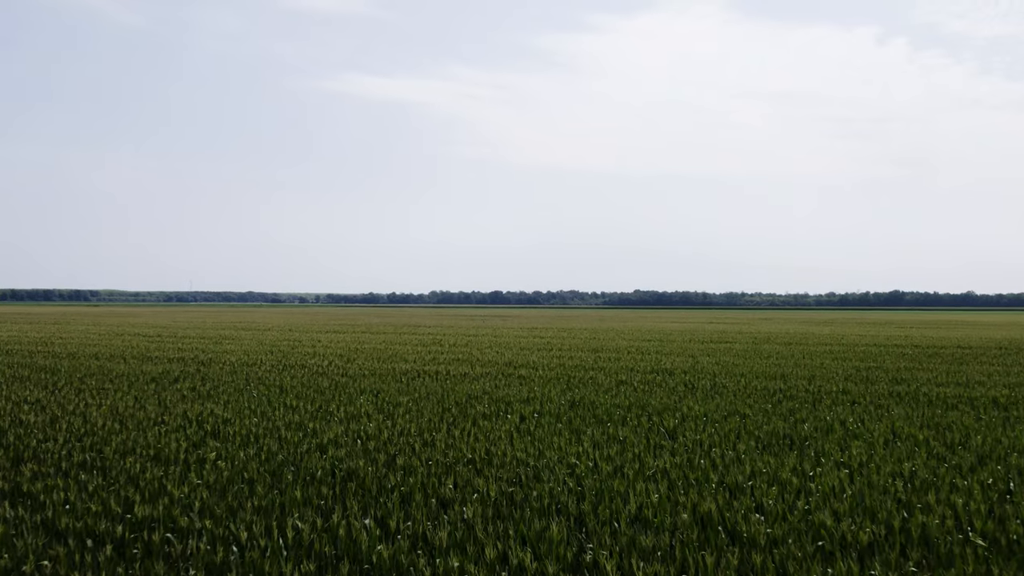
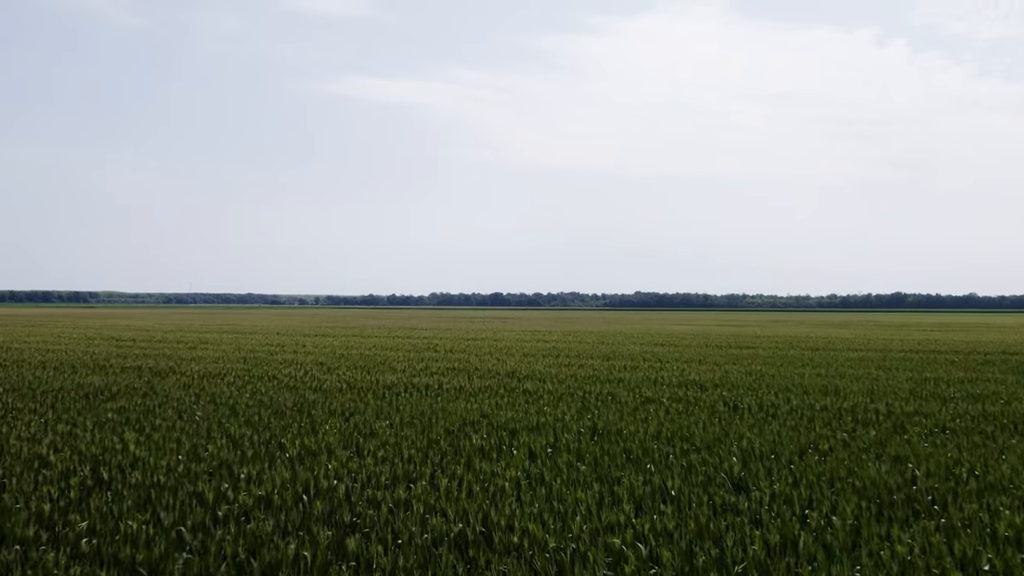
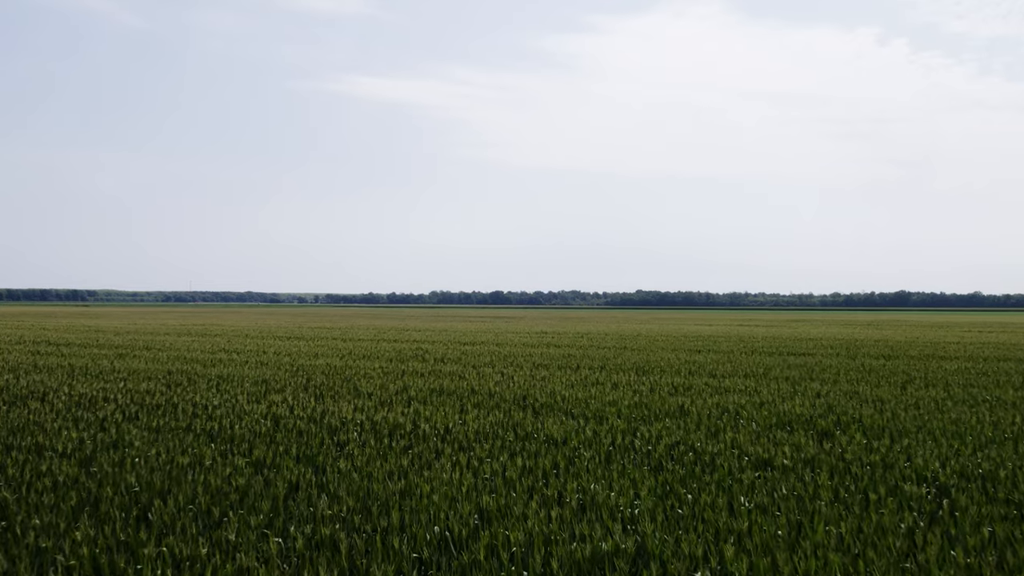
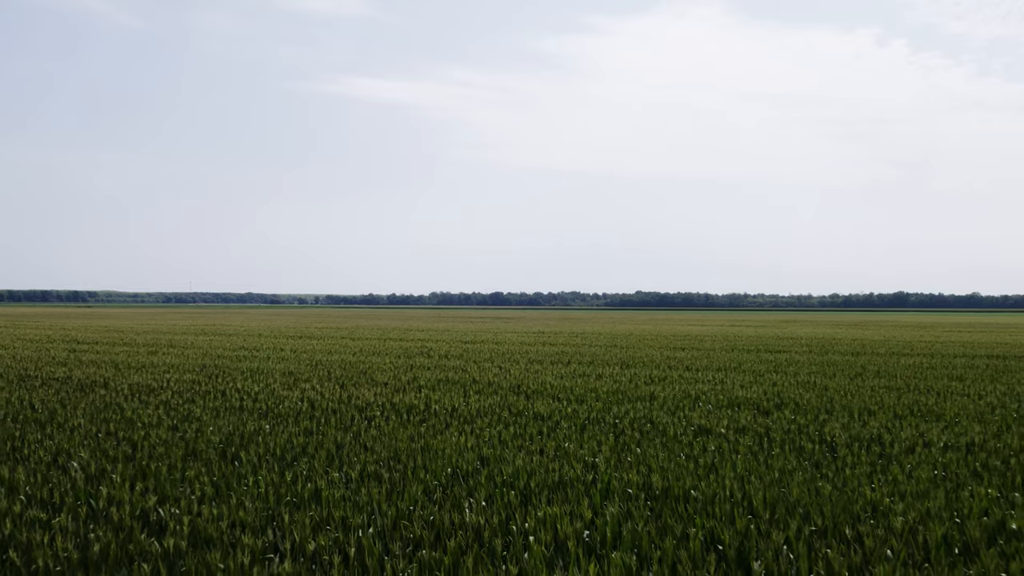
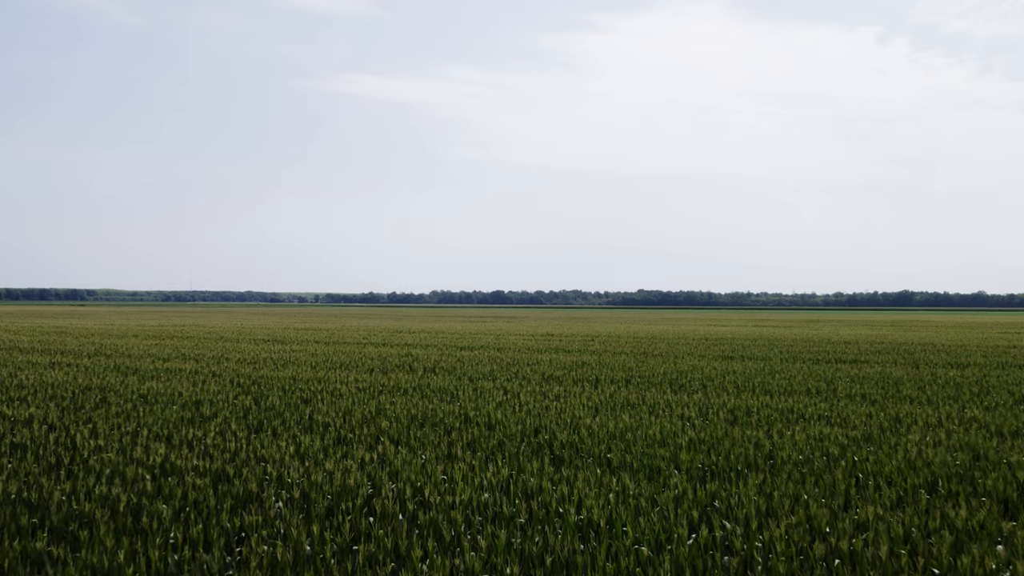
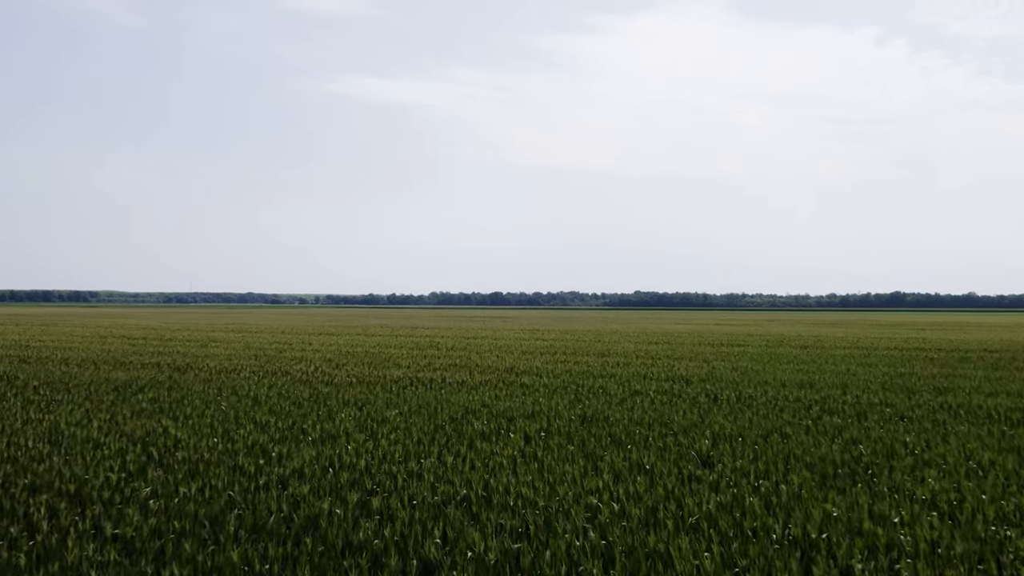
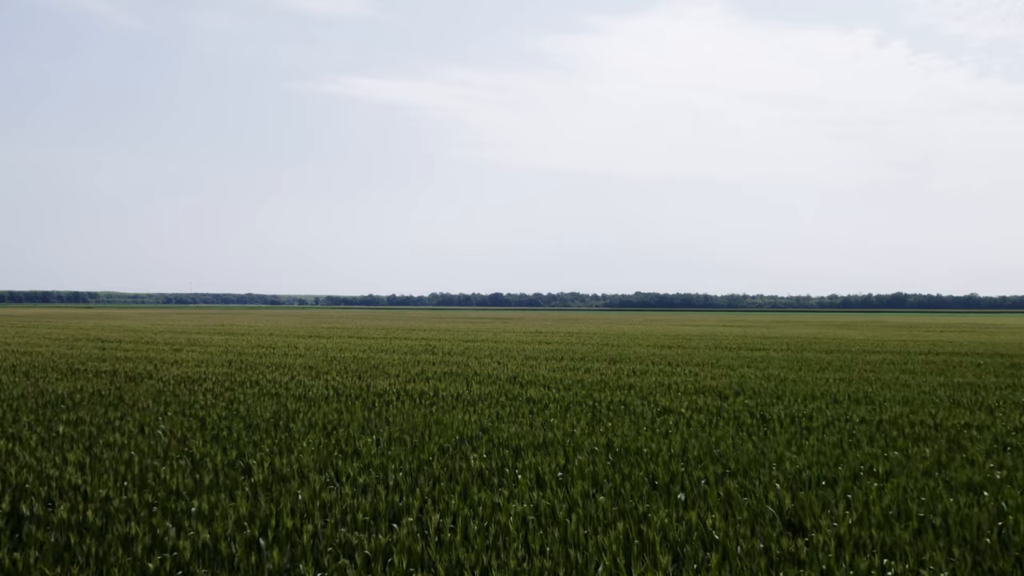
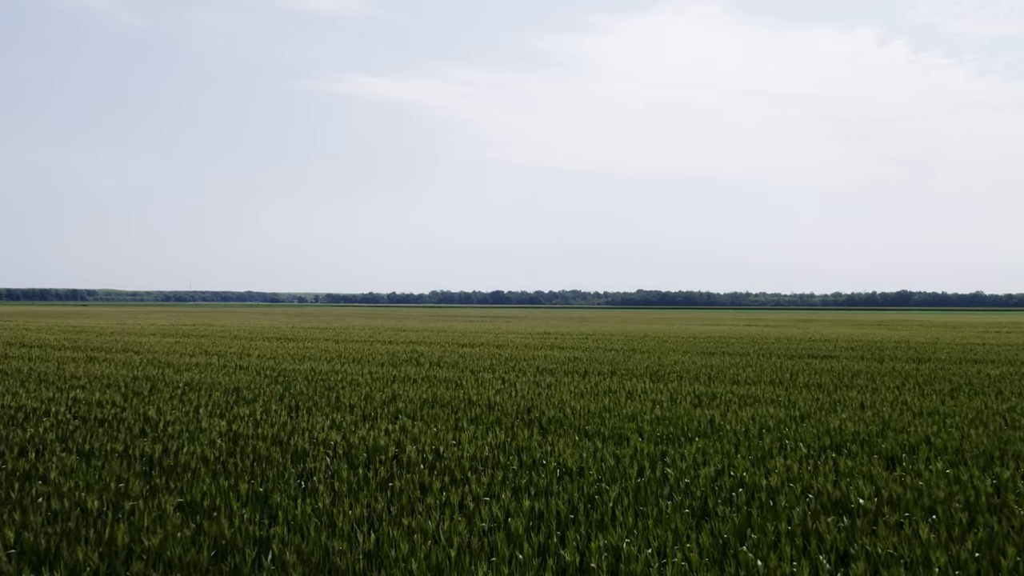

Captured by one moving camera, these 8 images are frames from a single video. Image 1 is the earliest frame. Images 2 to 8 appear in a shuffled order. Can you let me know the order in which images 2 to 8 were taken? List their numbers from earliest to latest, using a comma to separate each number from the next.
6, 2, 7, 4, 3, 8, 5
